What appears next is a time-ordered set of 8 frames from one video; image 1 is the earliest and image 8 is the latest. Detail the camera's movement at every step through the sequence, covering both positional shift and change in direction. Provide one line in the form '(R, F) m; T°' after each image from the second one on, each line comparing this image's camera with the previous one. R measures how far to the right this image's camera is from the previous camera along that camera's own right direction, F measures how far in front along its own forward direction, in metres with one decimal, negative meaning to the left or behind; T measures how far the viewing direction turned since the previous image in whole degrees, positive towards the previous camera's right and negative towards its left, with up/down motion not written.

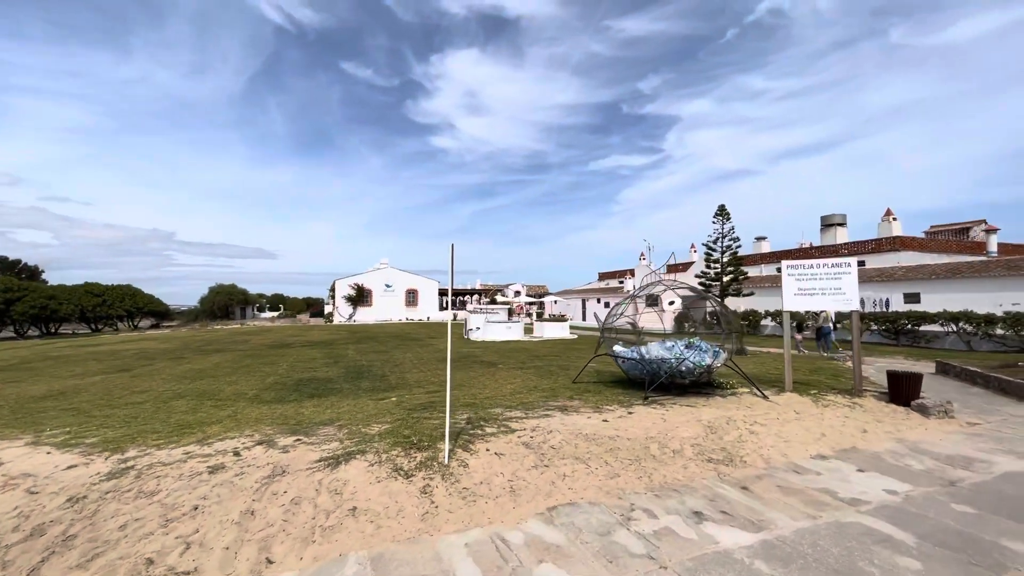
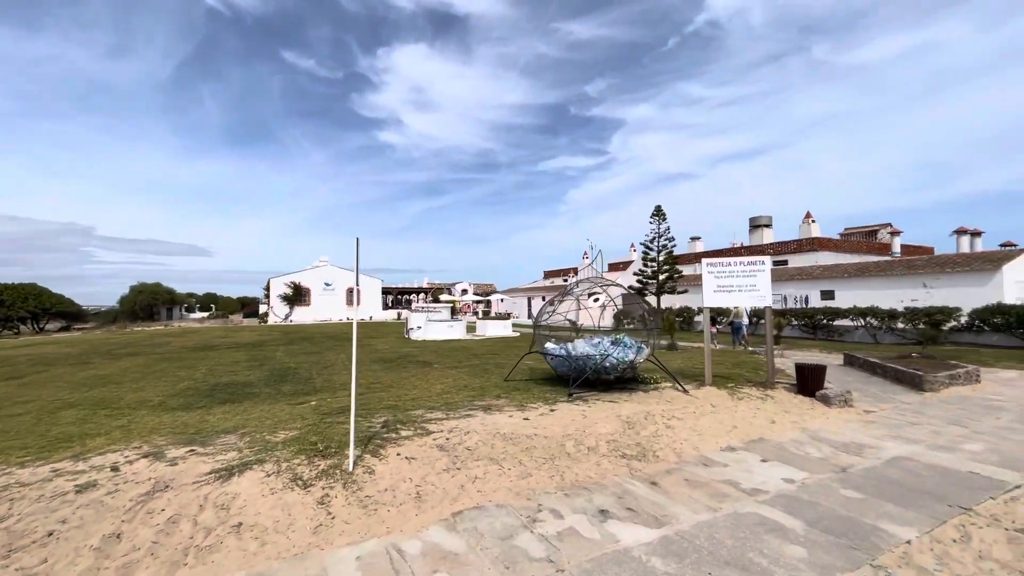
(+0.4, +0.2) m; +6°
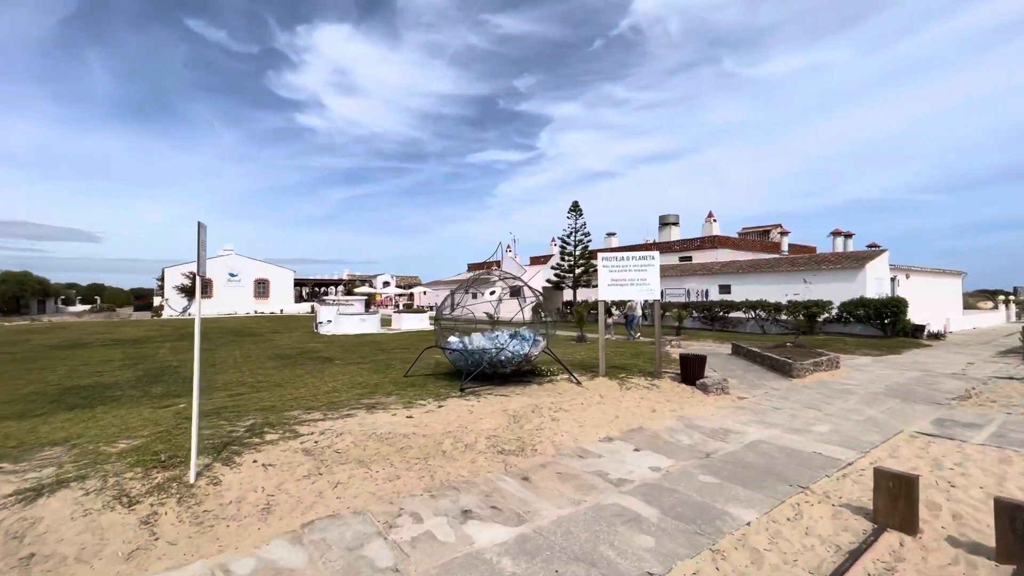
(+0.6, +0.2) m; +9°
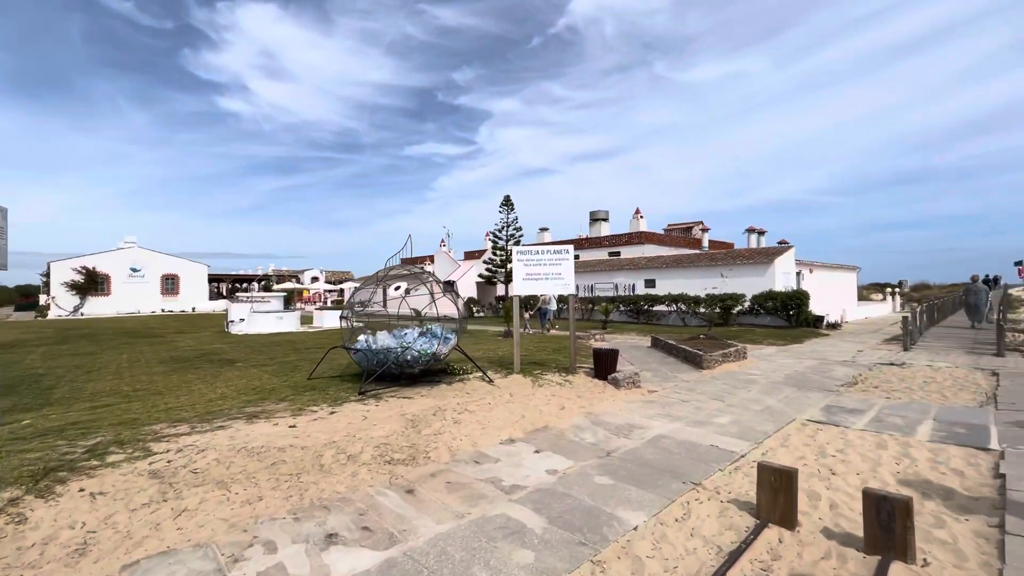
(+0.6, +0.4) m; +7°
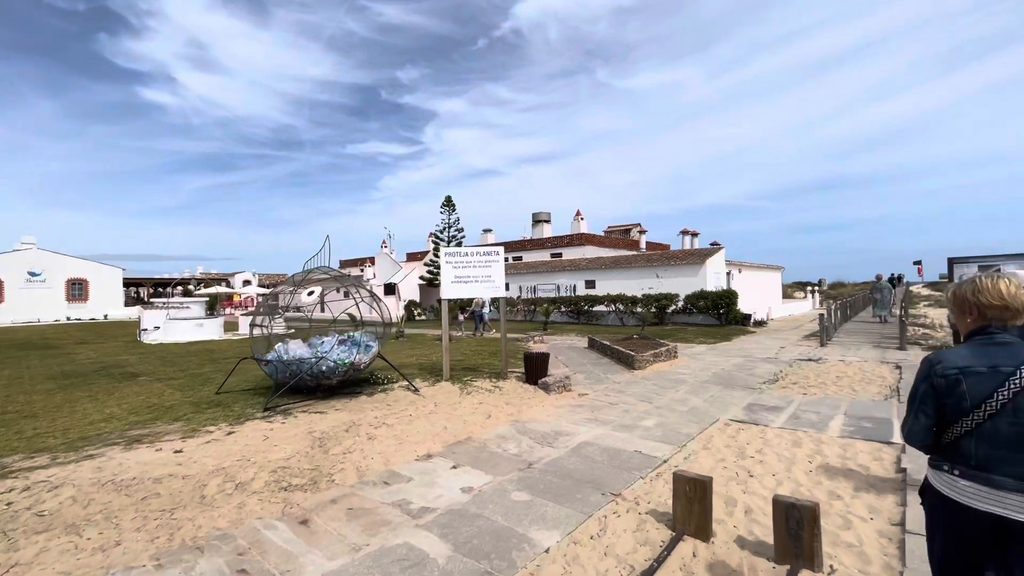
(+0.4, +0.3) m; +6°
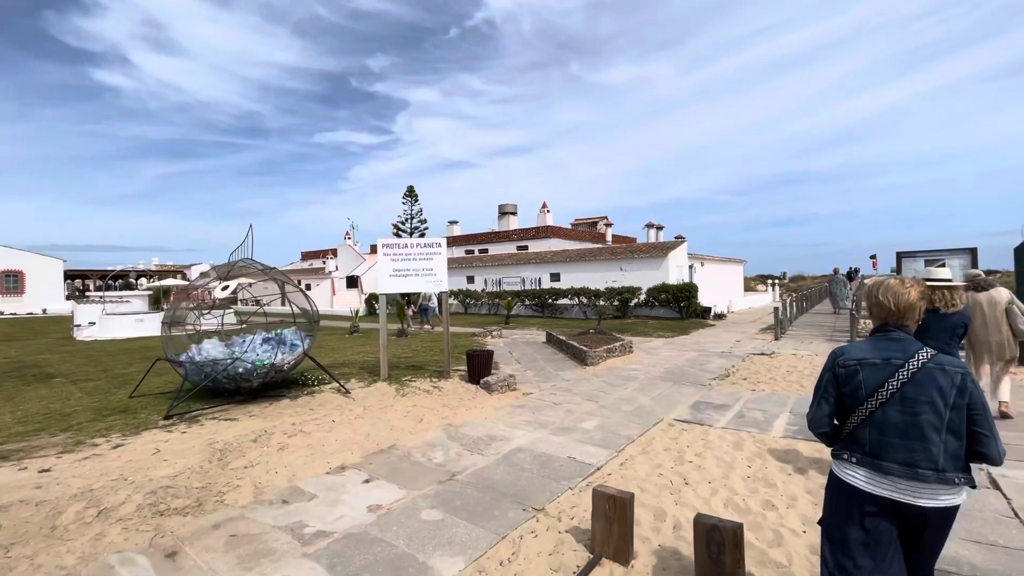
(+0.5, +0.5) m; +3°
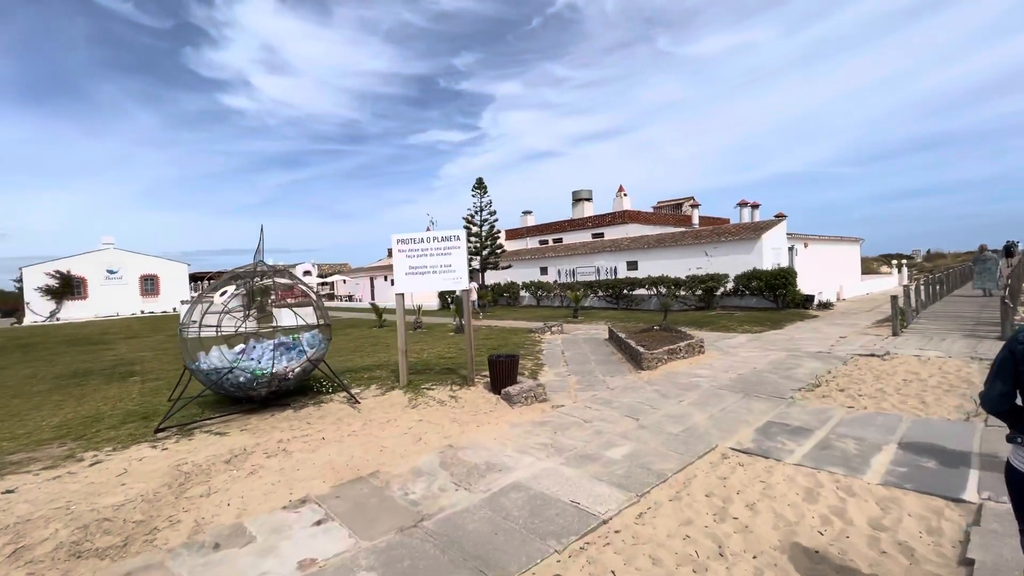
(+1.0, +1.2) m; -11°
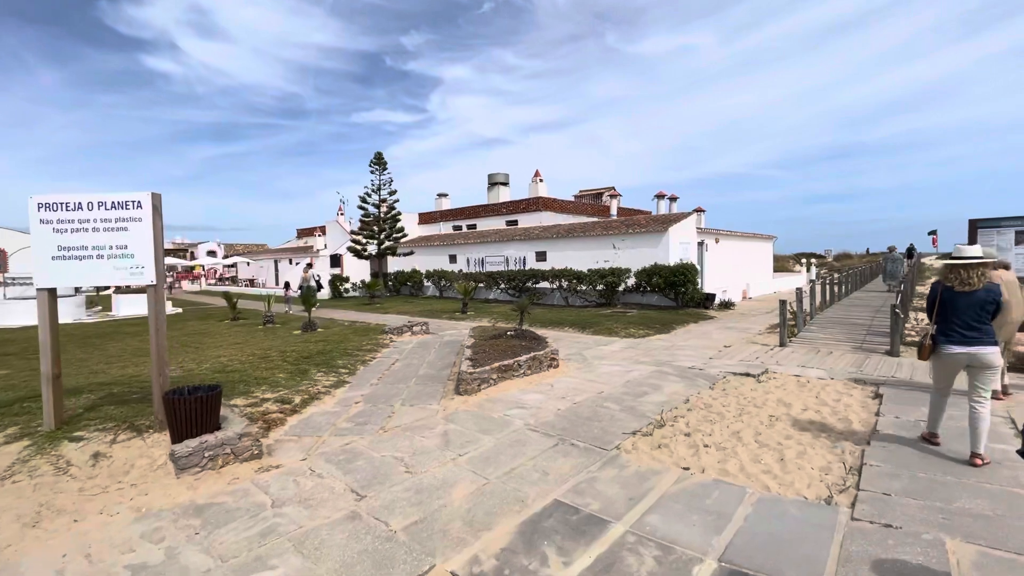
(+2.4, +2.3) m; +7°
